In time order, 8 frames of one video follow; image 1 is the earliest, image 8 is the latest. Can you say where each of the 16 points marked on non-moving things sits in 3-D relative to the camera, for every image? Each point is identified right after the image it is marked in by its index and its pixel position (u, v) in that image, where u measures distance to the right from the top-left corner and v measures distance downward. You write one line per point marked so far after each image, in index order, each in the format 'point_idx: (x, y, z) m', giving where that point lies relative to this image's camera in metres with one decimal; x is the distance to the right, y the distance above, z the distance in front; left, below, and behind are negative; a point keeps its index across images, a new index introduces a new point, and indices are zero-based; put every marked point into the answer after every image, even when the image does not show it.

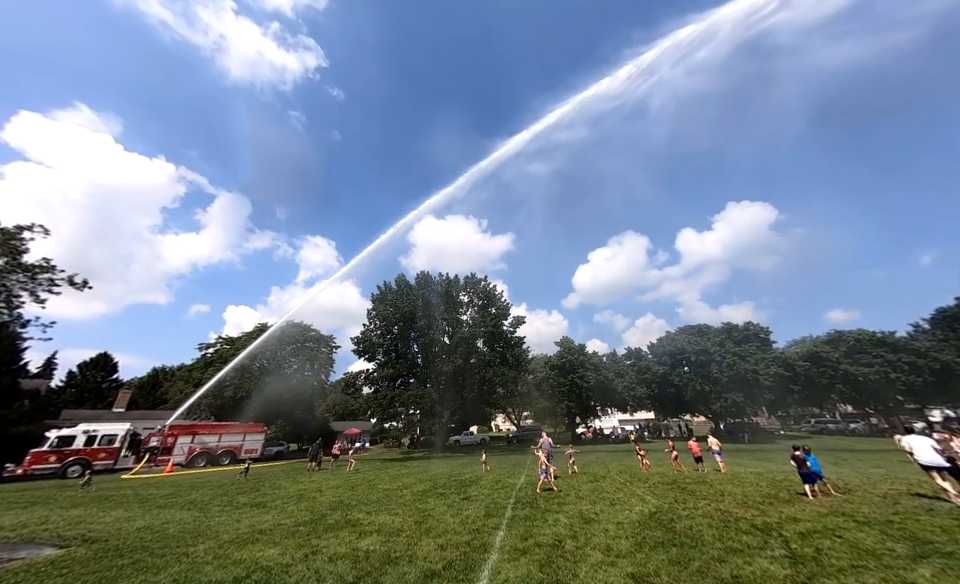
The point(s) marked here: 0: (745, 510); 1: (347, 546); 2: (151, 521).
0: (+7.6, -6.2, +8.8) m
1: (-2.9, -5.6, +6.8) m
2: (-11.3, -7.9, +10.6) m
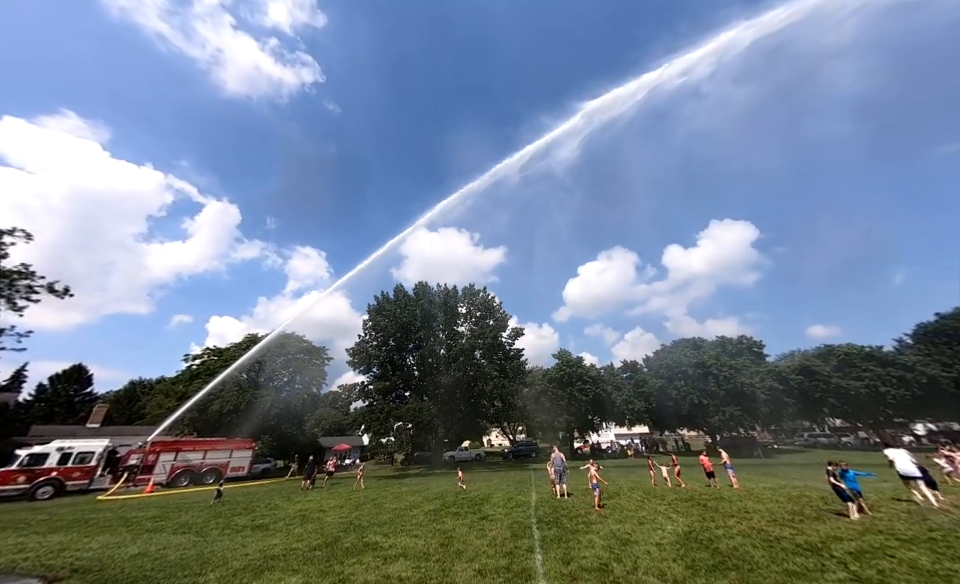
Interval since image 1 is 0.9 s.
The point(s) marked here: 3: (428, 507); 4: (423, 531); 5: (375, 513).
0: (+8.3, -6.5, +8.5) m
1: (-2.1, -5.7, +6.3) m
2: (-10.6, -8.1, +9.8) m
3: (-2.3, -9.6, +13.7) m
4: (-1.7, -7.5, +9.7) m
5: (-4.4, -9.5, +13.2) m
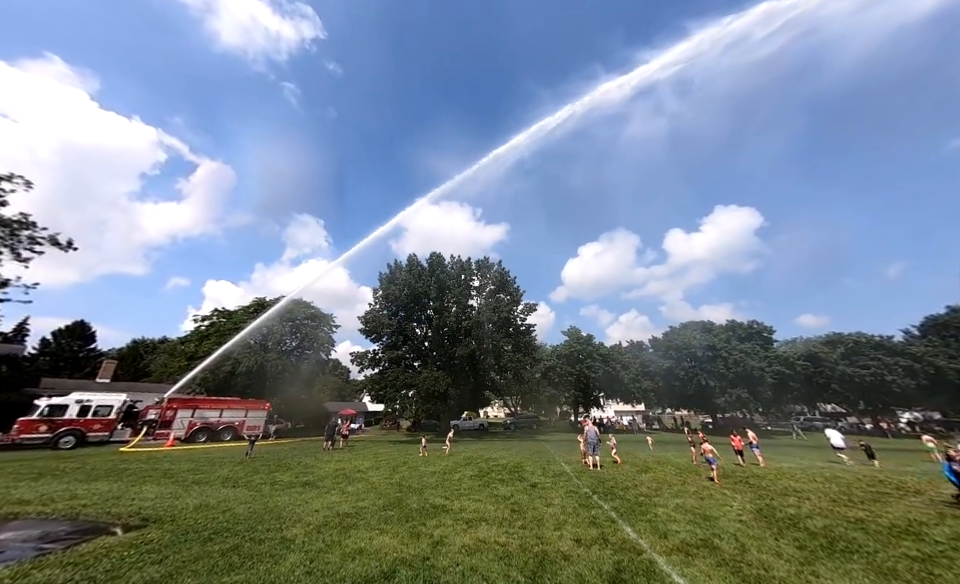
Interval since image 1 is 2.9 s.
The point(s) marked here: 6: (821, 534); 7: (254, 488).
0: (+10.2, -6.0, +8.5) m
1: (-0.2, -4.9, +6.1) m
2: (-8.8, -6.6, +9.8) m
3: (-0.5, -8.2, +13.8) m
4: (+0.2, -6.4, +9.7) m
5: (-2.6, -7.9, +13.3) m
6: (+7.1, -5.0, +6.4) m
7: (-8.3, -7.2, +11.4) m
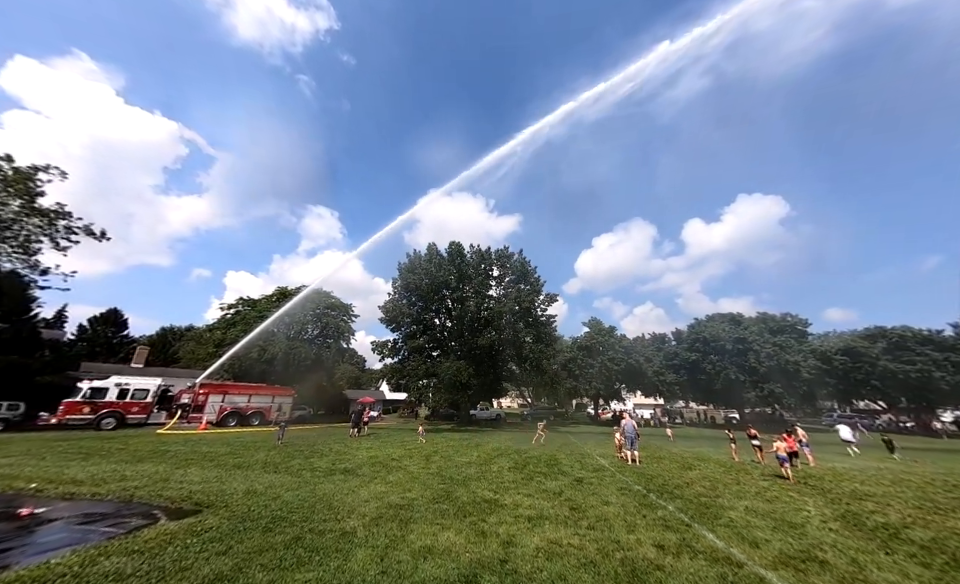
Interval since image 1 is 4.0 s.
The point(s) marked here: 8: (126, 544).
0: (+11.6, -5.6, +7.6) m
1: (+1.1, -4.6, +5.7) m
2: (-7.3, -6.1, +9.8) m
3: (+1.1, -7.6, +13.5) m
4: (+1.6, -6.0, +9.3) m
5: (-1.0, -7.4, +13.0) m
6: (+8.4, -4.7, +5.7) m
7: (-6.8, -6.7, +11.3) m
8: (-6.1, -4.4, +5.3) m
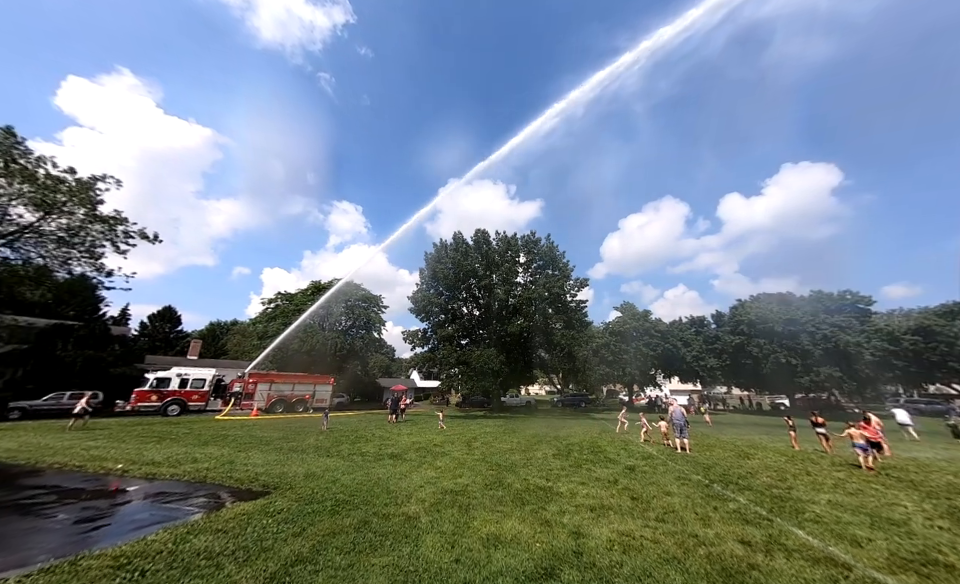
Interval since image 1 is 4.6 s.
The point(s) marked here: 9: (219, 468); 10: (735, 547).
0: (+13.0, -4.9, +6.6) m
1: (+2.3, -4.2, +5.4) m
2: (-5.7, -5.8, +10.2) m
3: (+3.0, -7.0, +13.3) m
4: (+3.2, -5.5, +9.0) m
5: (+0.8, -6.8, +13.0) m
6: (+9.6, -4.1, +4.9) m
7: (-5.1, -6.4, +11.8) m
8: (-5.0, -4.2, +5.6) m
9: (-8.8, -6.0, +10.4) m
10: (+4.0, -4.1, +4.9) m
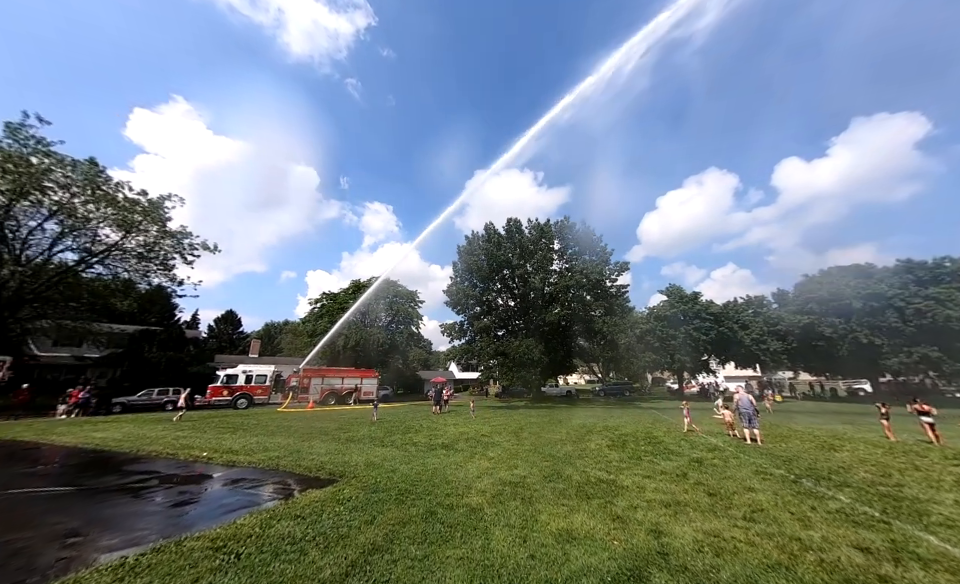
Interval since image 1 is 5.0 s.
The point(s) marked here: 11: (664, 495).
0: (+14.2, -4.0, +5.0) m
1: (+3.5, -3.8, +5.0) m
2: (-3.9, -5.7, +10.6) m
3: (+5.1, -6.3, +12.8) m
4: (+4.8, -5.0, +8.5) m
5: (+2.9, -6.3, +12.7) m
6: (+10.6, -3.4, +3.6) m
7: (-3.1, -6.2, +12.1) m
8: (-3.7, -4.2, +5.9) m
9: (-7.0, -6.0, +11.2) m
10: (+5.1, -3.6, +4.2) m
11: (+3.9, -4.4, +6.6) m
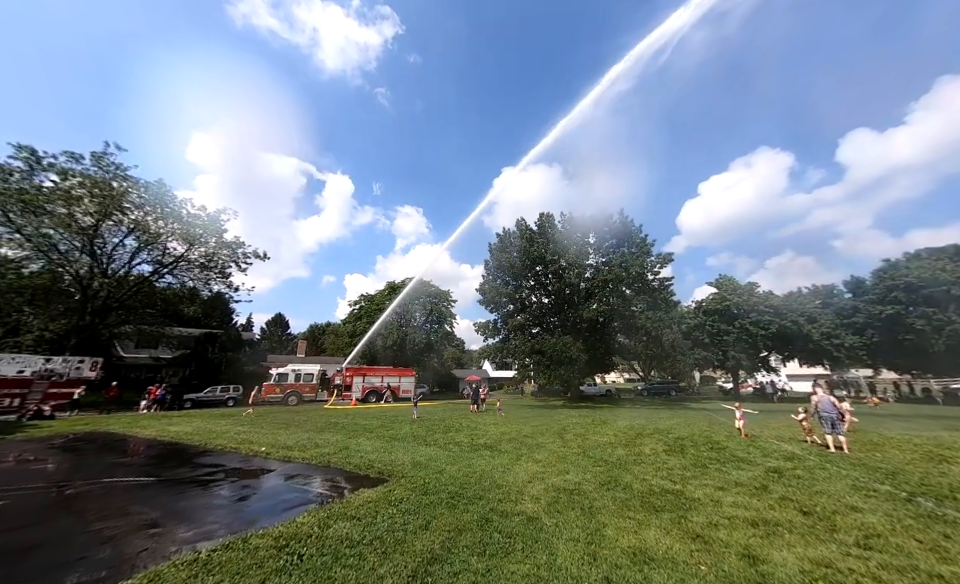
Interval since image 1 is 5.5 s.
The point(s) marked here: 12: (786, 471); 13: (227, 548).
0: (+15.1, -3.5, +3.2) m
1: (+4.4, -3.6, +4.3) m
2: (-2.4, -5.7, +10.6) m
3: (+6.9, -6.0, +11.9) m
4: (+6.1, -4.7, +7.6) m
5: (+4.7, -6.0, +12.0) m
6: (+11.3, -3.1, +2.2) m
7: (-1.4, -6.1, +12.0) m
8: (-2.7, -4.2, +5.9) m
9: (-5.3, -6.1, +11.5) m
10: (+5.9, -3.4, +3.4) m
11: (+5.0, -4.1, +5.8) m
12: (+8.7, -5.0, +8.7) m
13: (-3.7, -3.8, +4.5) m
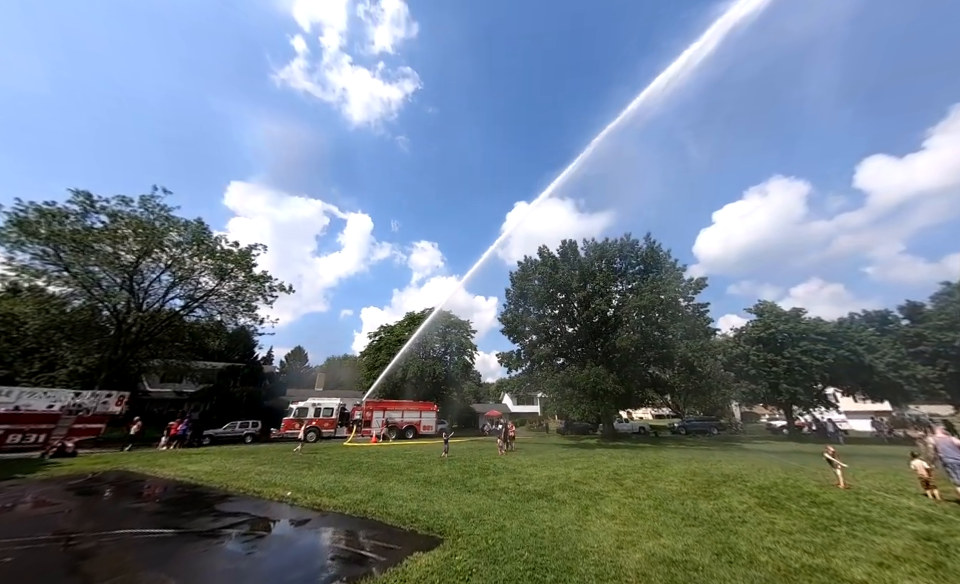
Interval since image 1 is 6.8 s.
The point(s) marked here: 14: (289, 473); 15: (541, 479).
0: (+16.4, -3.2, +1.2) m
1: (+5.8, -3.6, +2.7) m
2: (-0.7, -6.4, +9.2) m
3: (+8.7, -6.7, +10.0) m
4: (+7.6, -5.0, +5.9) m
5: (+6.5, -6.8, +10.2) m
6: (+12.6, -2.7, +0.4) m
7: (+0.4, -7.0, +10.5) m
8: (-1.2, -4.5, +4.7) m
9: (-3.6, -6.9, +10.1) m
10: (+7.3, -3.3, +1.8) m
11: (+6.5, -4.3, +4.2) m
12: (+10.3, -5.4, +6.8) m
13: (-2.3, -3.9, +3.4) m
14: (-9.9, -9.3, +15.8) m
15: (+2.7, -8.3, +13.6) m
